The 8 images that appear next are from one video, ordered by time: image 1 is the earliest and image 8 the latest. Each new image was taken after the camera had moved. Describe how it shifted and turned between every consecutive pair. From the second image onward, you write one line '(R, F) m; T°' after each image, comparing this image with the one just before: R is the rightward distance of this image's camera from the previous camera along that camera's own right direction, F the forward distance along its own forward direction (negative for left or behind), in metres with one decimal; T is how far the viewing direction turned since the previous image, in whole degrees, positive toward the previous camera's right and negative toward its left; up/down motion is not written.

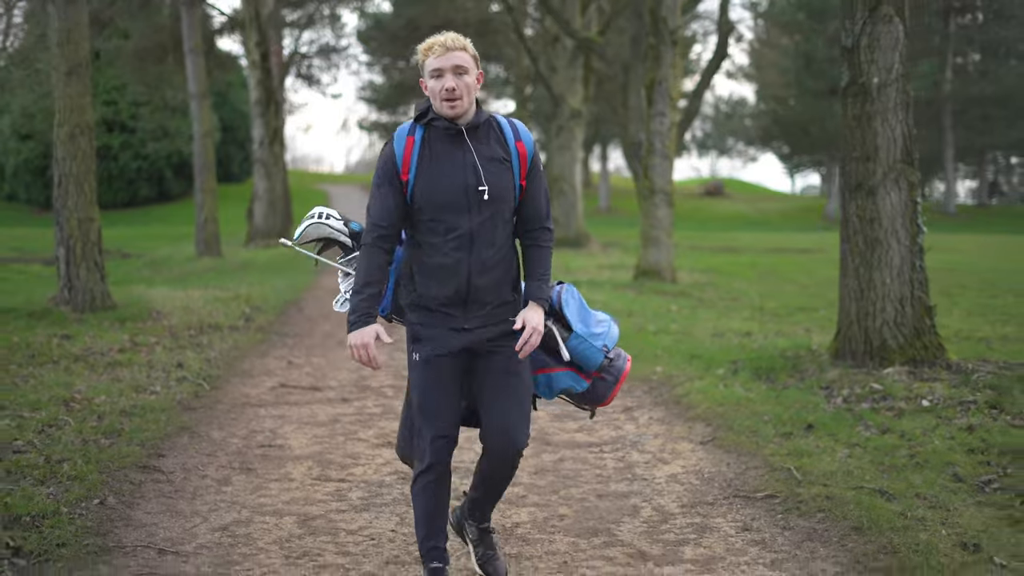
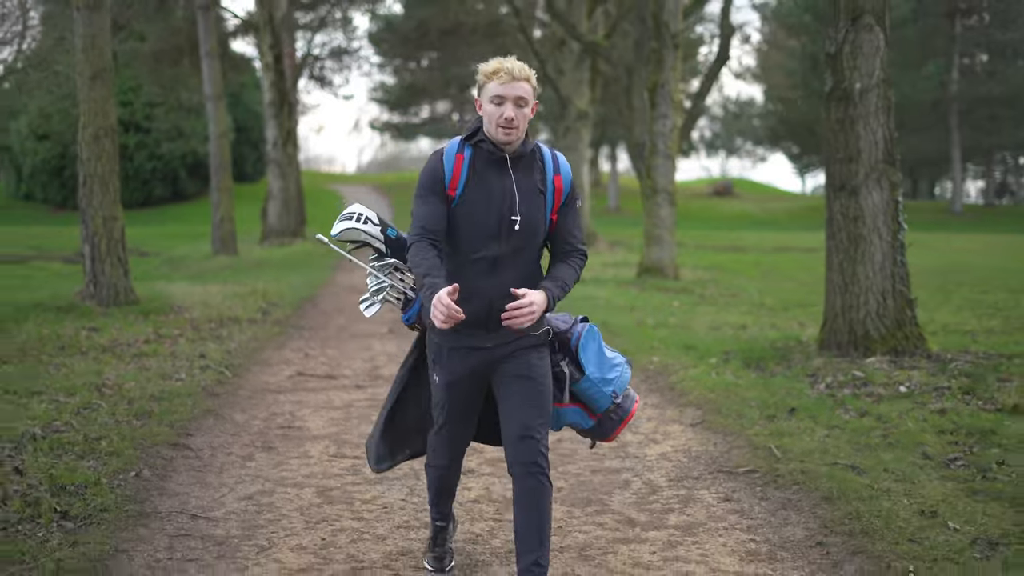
(0.0, -0.5) m; 0°
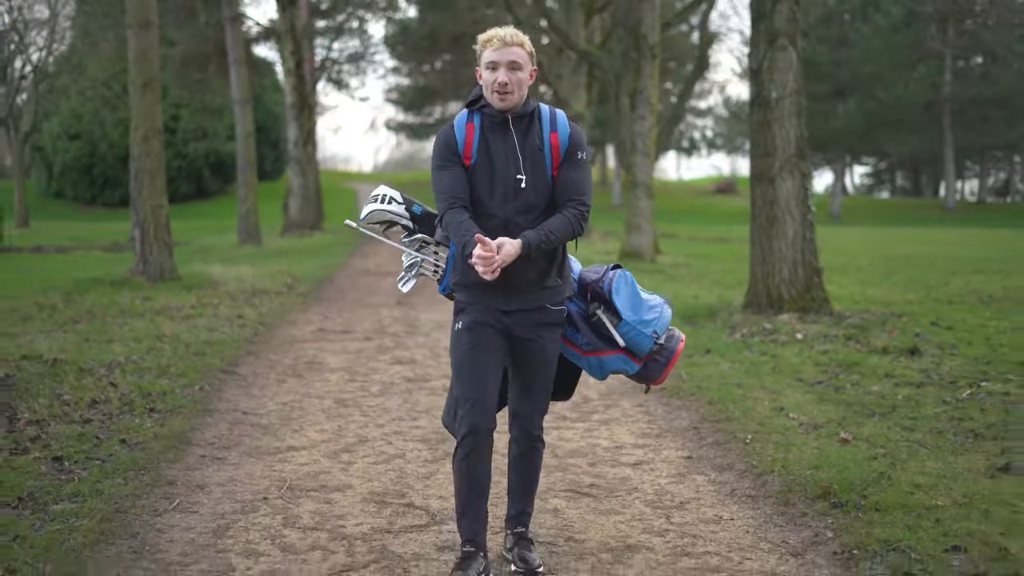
(+0.2, -2.0) m; -1°
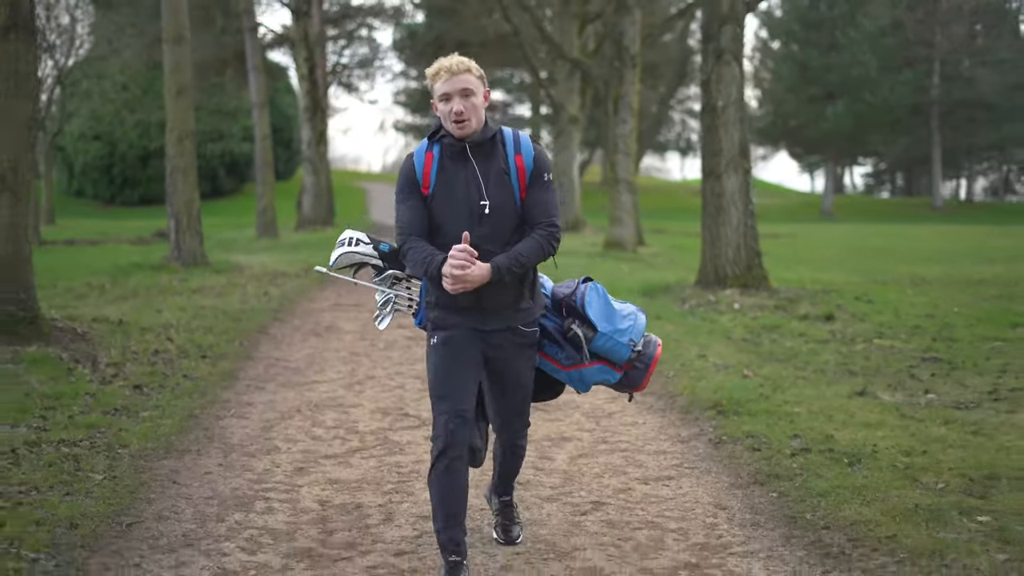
(+0.2, -1.8) m; 0°
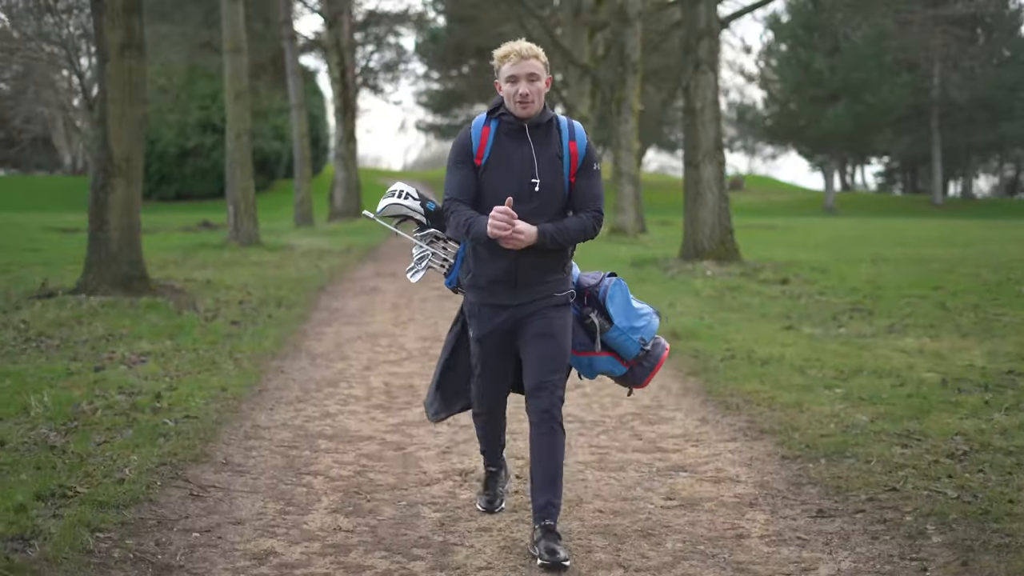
(+0.1, -2.4) m; -1°
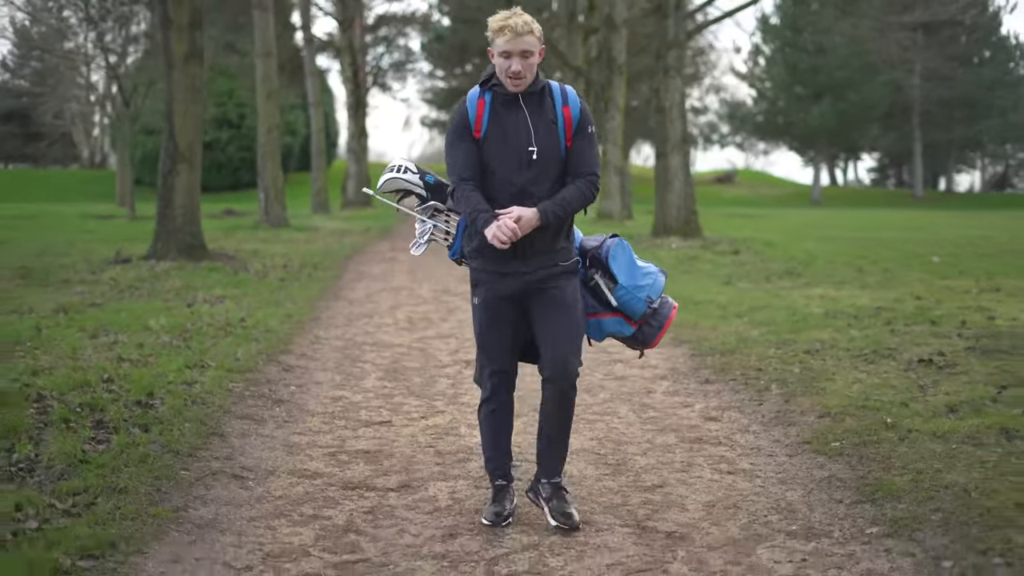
(+0.1, -2.5) m; 0°
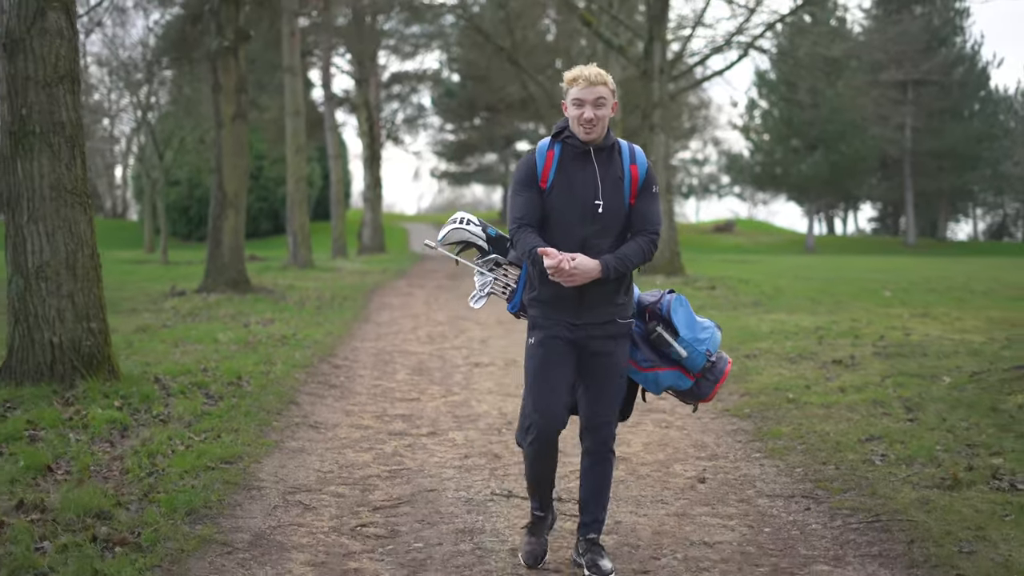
(+0.1, -2.2) m; 0°
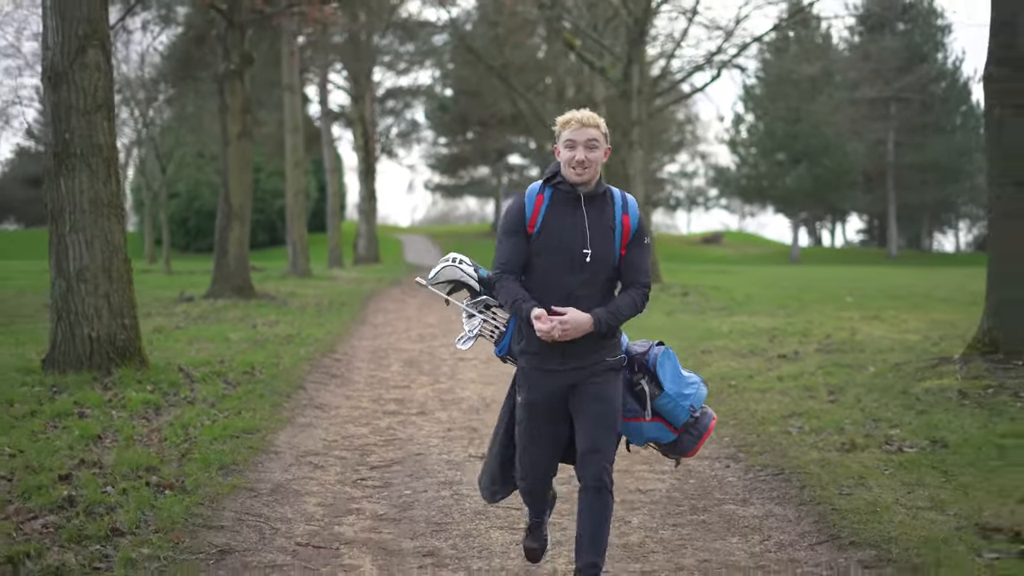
(+0.1, -1.3) m; 0°
